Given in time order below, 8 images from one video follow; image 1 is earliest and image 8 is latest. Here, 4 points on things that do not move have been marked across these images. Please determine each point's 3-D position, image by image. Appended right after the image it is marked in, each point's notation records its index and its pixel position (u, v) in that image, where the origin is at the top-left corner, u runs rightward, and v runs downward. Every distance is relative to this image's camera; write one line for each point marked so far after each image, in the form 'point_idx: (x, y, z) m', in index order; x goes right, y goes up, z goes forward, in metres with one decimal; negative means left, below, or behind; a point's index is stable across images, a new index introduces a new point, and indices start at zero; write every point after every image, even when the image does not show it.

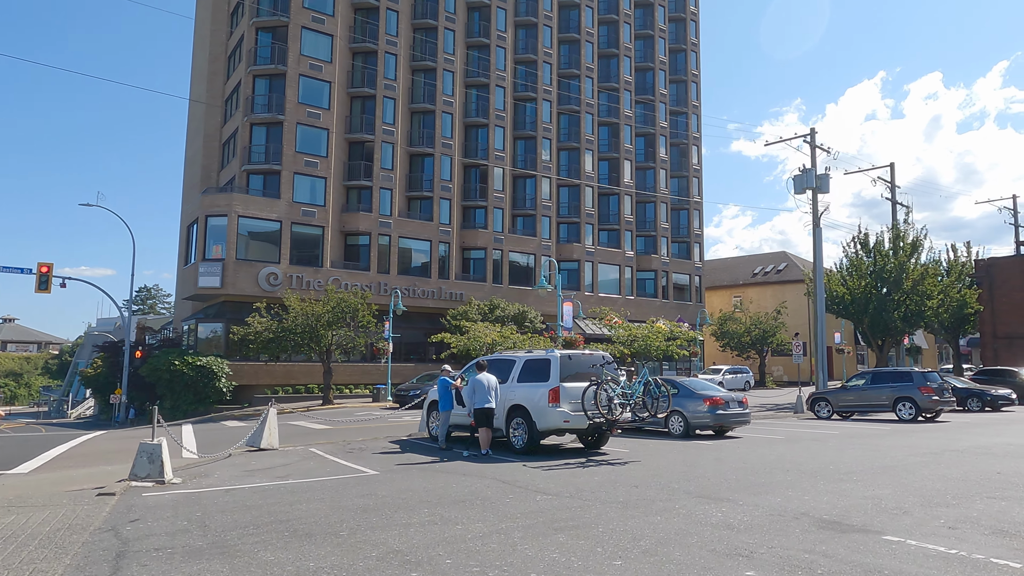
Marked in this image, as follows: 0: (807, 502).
0: (+3.5, -2.6, +7.9) m
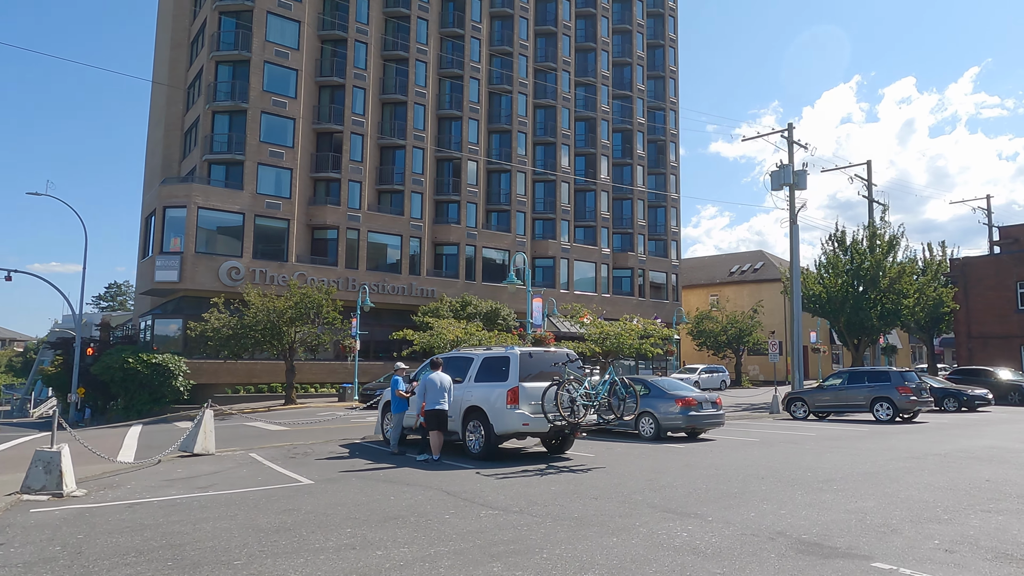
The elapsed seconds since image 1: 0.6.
0: (+2.8, -2.4, +7.0) m
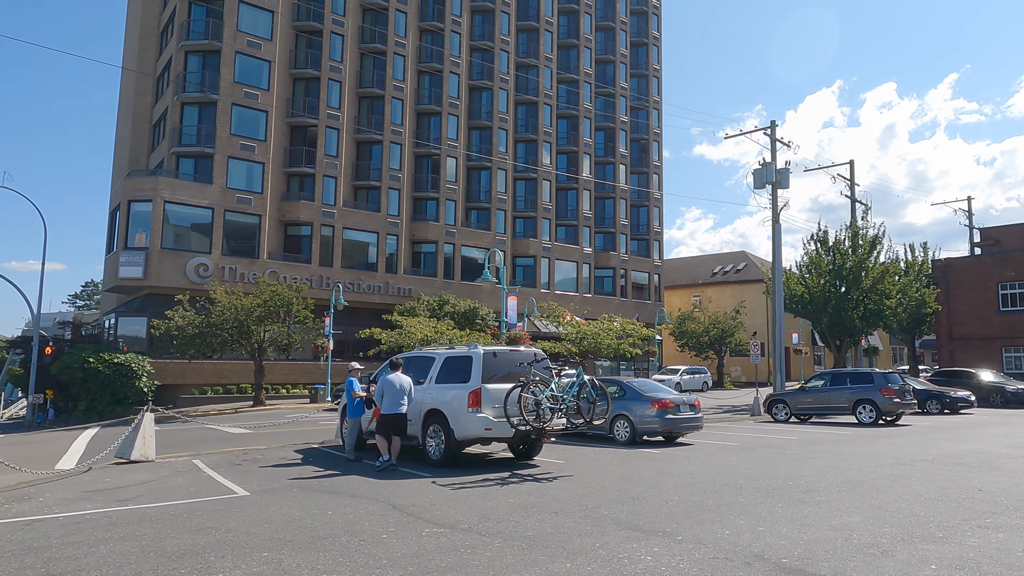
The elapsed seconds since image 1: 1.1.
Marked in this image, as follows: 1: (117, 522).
0: (+2.3, -2.3, +6.2) m
1: (-4.2, -2.5, +7.2) m
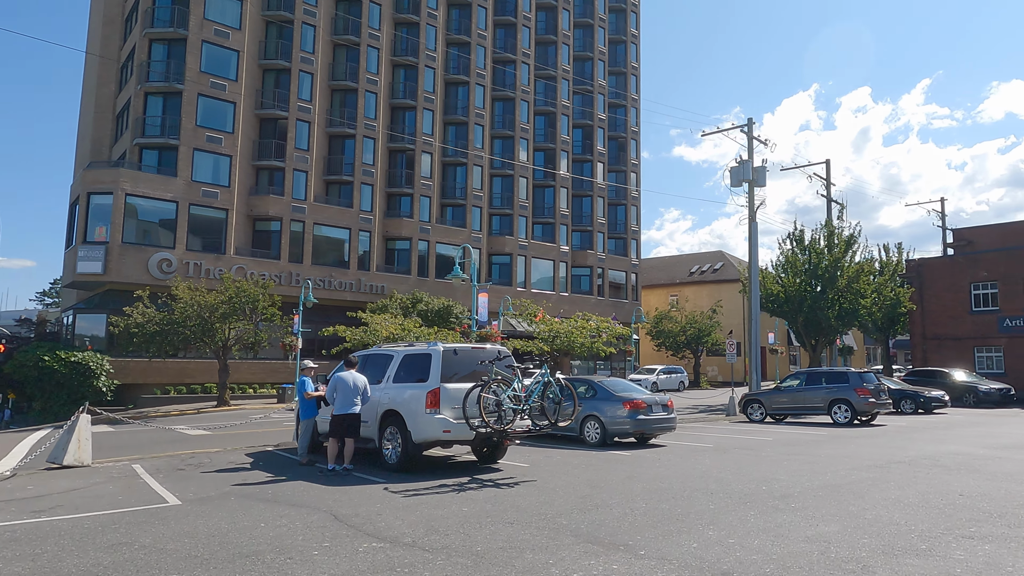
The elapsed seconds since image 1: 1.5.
0: (+1.9, -2.3, +5.7) m
1: (-4.7, -2.4, +6.4) m
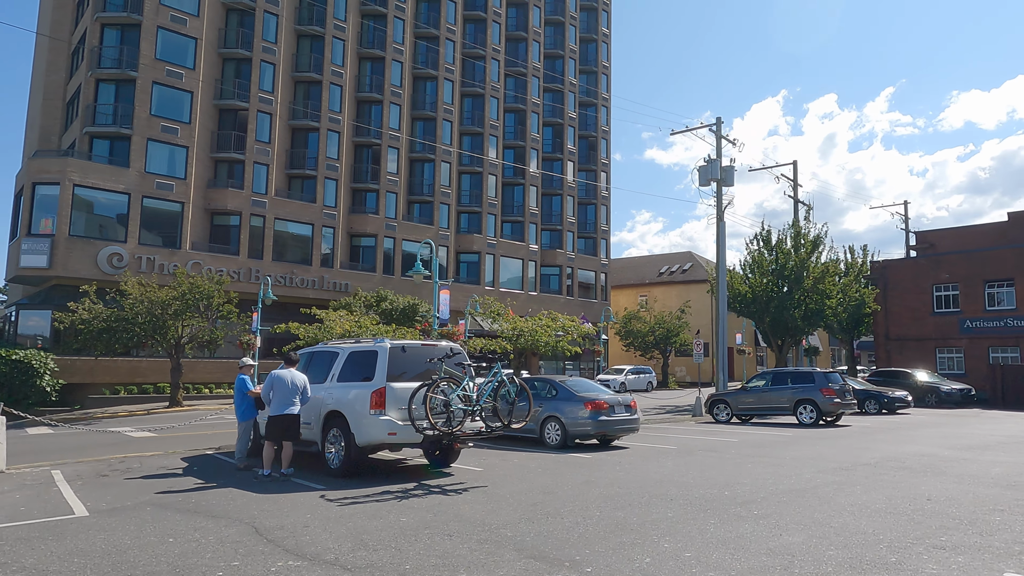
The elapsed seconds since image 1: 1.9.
0: (+1.3, -2.2, +5.1) m
1: (-5.3, -2.3, +5.6) m
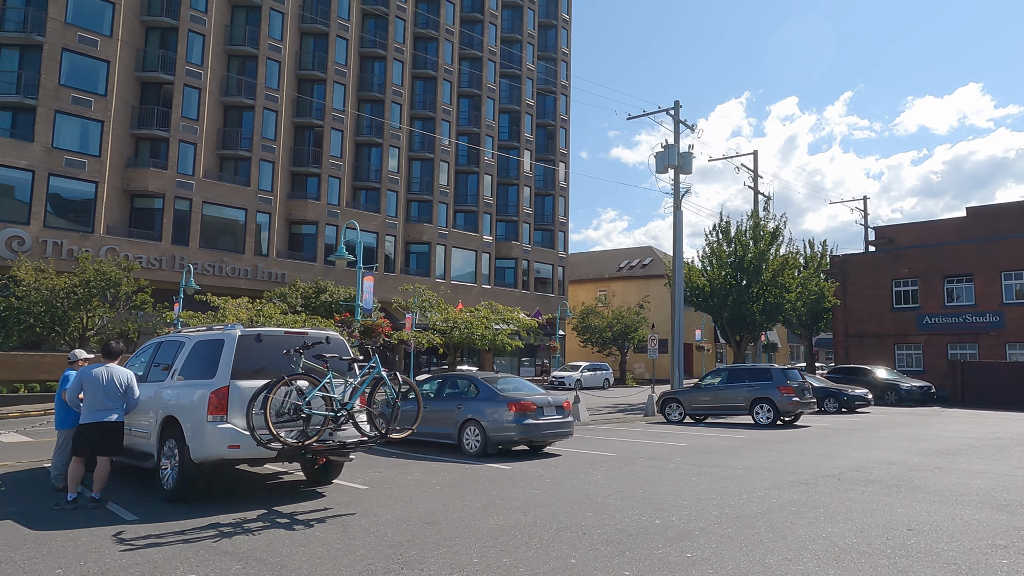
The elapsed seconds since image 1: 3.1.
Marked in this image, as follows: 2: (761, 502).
0: (+0.2, -1.9, +3.2) m
1: (-6.4, -1.9, +3.3) m
2: (+2.9, -2.5, +7.7) m
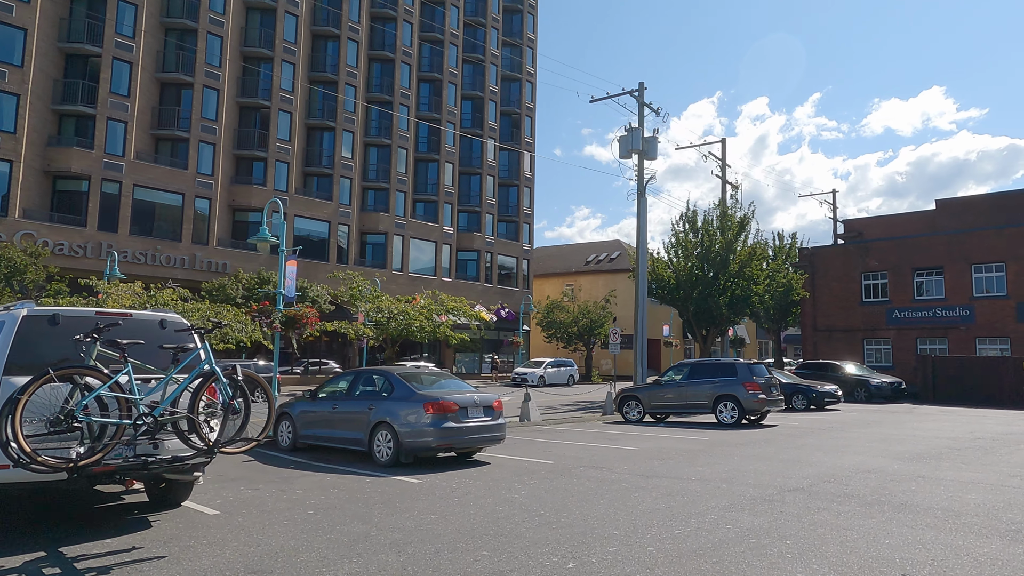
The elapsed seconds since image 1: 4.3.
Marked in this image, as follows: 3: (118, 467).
0: (-0.7, -1.6, +1.4) m
1: (-7.3, -1.6, +1.3) m
2: (+1.8, -2.2, +6.1) m
3: (-3.0, -1.5, +5.4) m
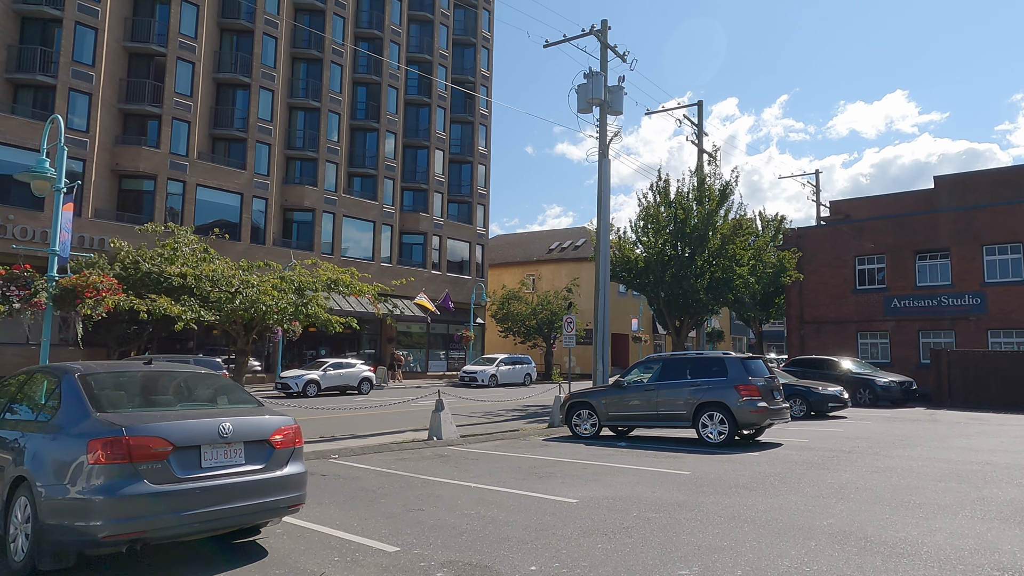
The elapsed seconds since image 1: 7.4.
0: (-1.9, -1.0, -3.9) m
1: (-8.5, -1.0, -4.3) m
2: (+0.5, -1.6, +0.9) m
3: (-4.4, -0.8, 0.0) m
